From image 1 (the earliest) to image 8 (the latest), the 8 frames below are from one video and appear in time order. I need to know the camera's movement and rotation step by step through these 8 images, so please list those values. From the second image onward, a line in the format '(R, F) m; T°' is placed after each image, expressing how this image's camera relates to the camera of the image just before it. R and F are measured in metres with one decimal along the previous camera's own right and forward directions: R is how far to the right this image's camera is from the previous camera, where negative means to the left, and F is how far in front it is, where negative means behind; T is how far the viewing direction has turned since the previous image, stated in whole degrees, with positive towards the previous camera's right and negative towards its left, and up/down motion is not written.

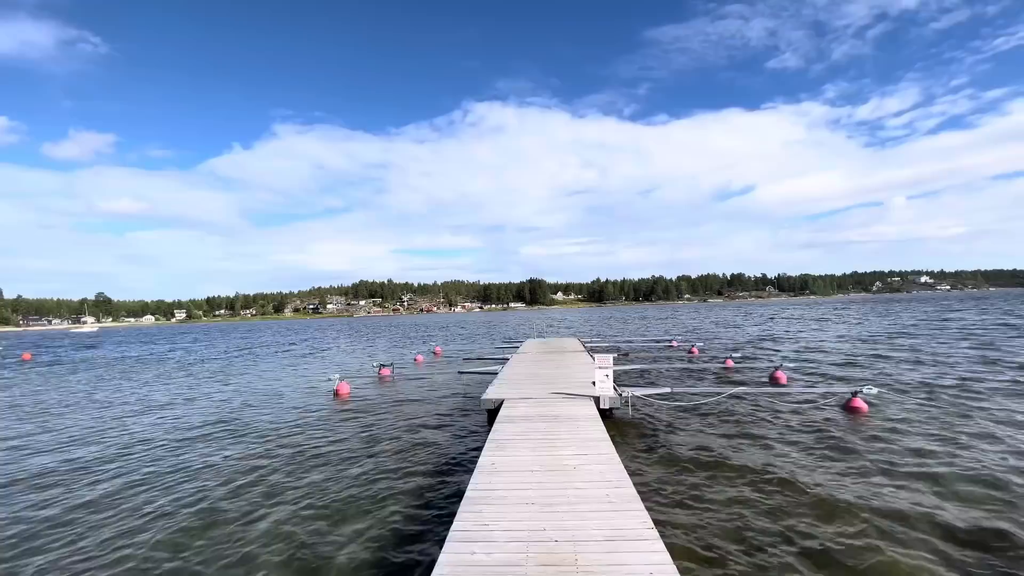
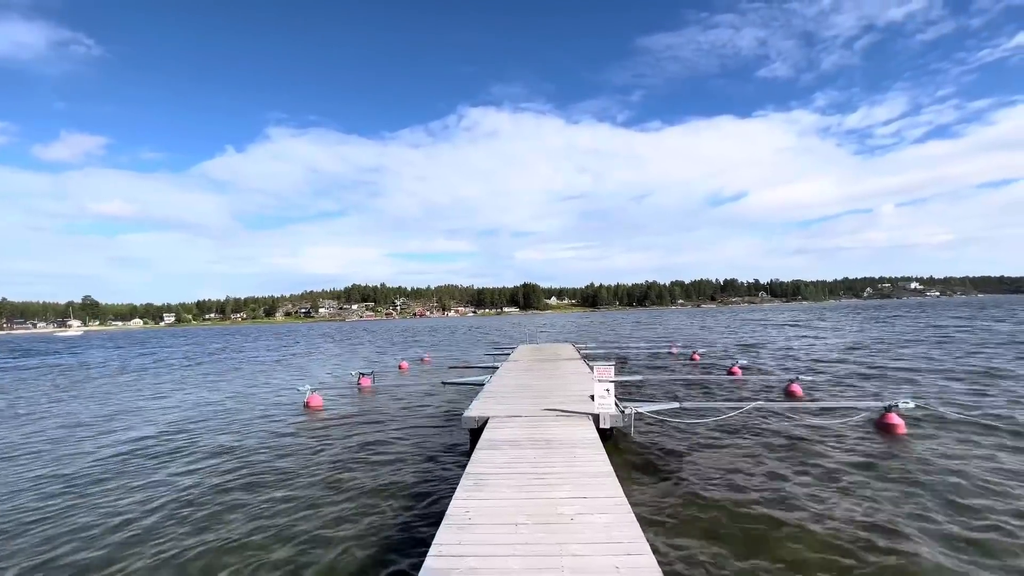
(+0.2, +1.8) m; +1°
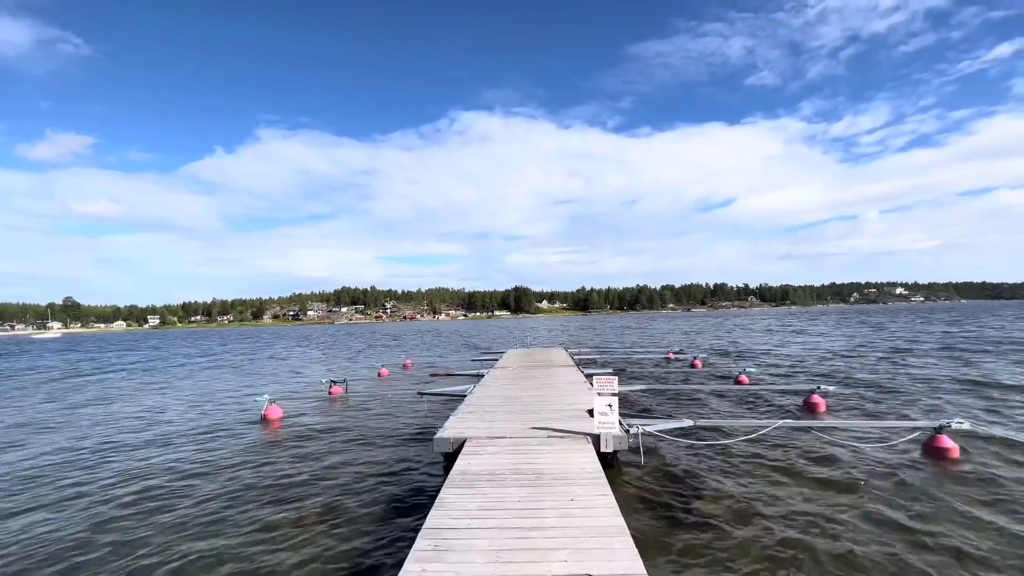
(+0.2, +2.1) m; +1°
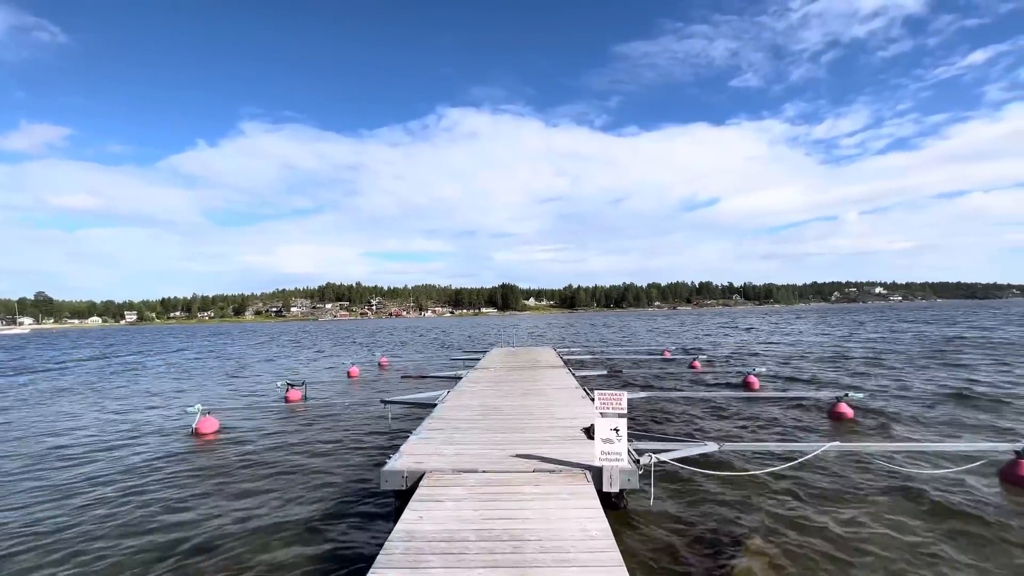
(+0.2, +2.5) m; +1°
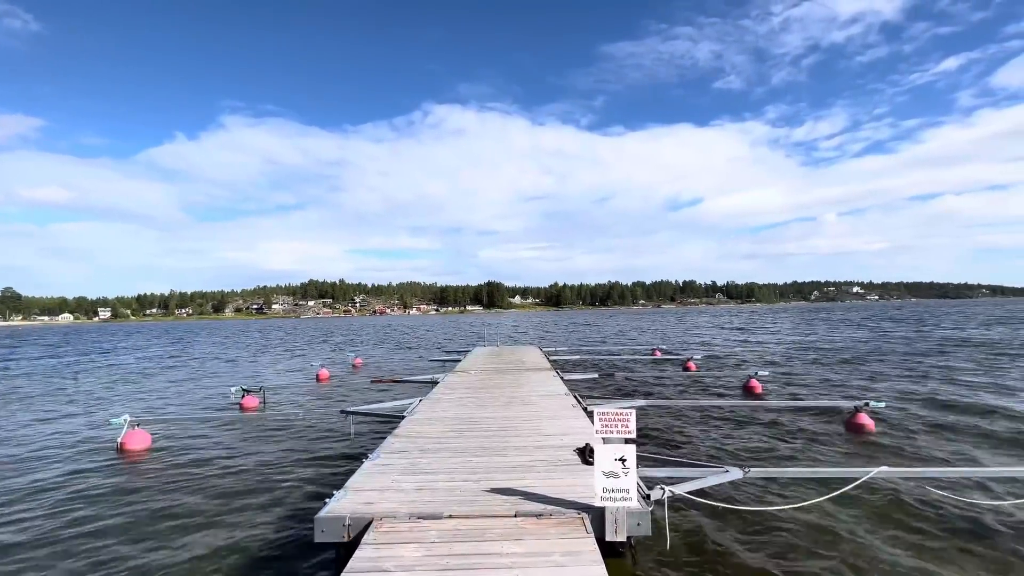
(+0.1, +1.8) m; +2°
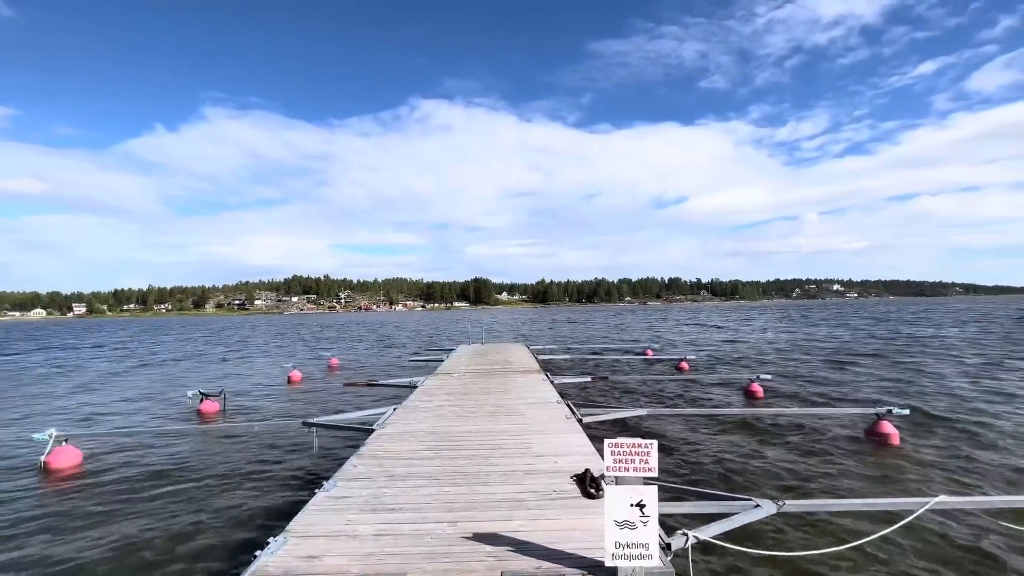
(0.0, +1.4) m; +2°
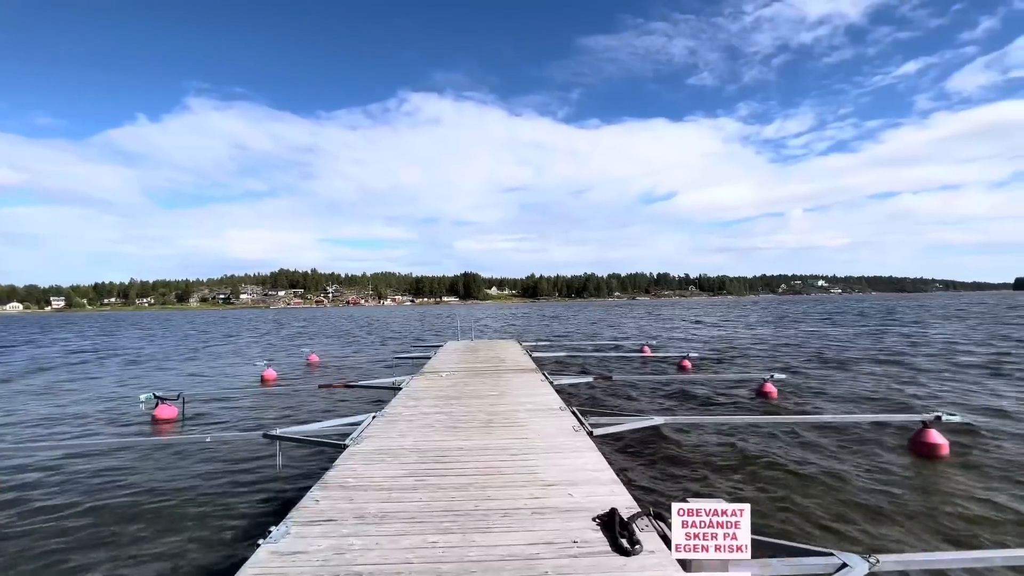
(-0.2, +1.6) m; +1°
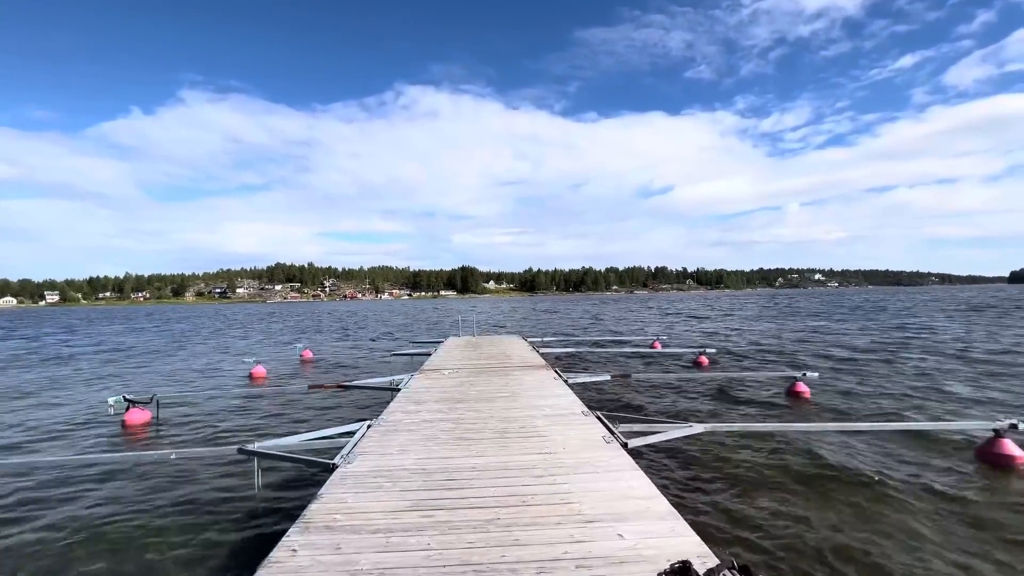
(-0.3, +1.4) m; 0°
